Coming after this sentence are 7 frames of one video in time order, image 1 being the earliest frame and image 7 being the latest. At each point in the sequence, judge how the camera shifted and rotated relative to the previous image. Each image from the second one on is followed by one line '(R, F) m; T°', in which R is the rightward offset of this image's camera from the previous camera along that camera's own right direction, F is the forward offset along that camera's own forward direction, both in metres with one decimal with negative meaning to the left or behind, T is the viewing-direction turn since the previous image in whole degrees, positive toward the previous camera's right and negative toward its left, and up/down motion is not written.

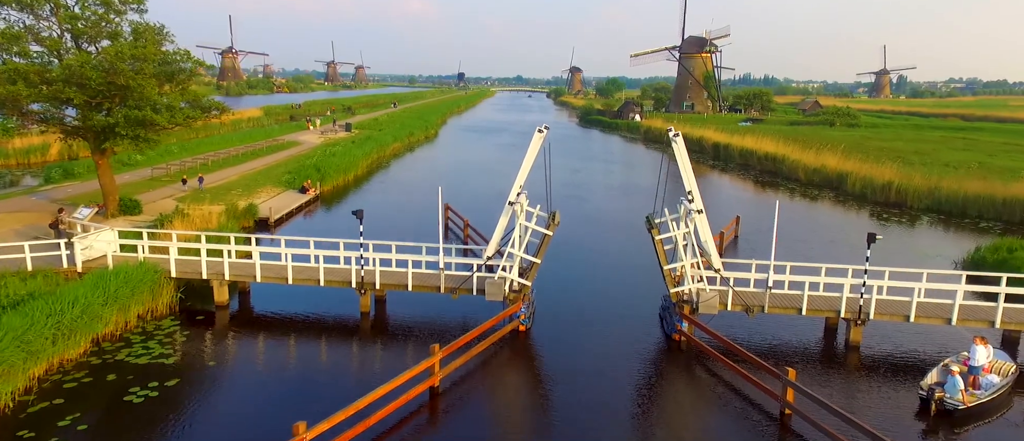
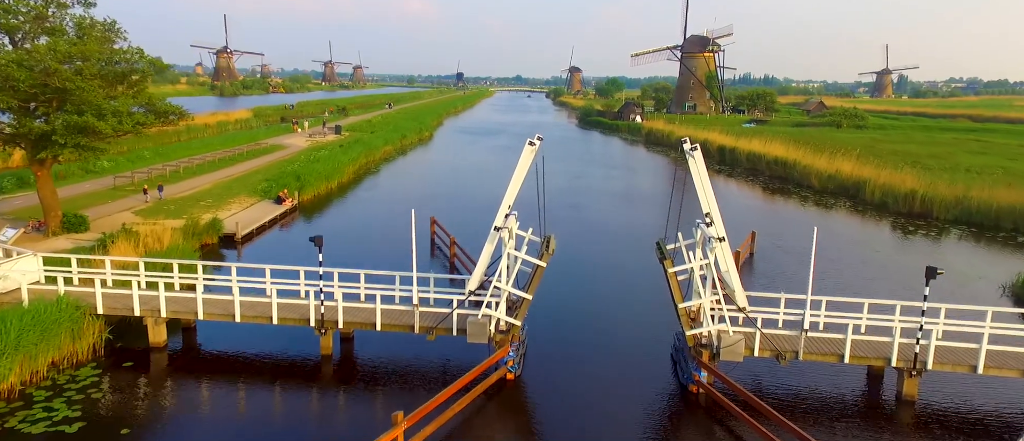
(+0.2, +1.8) m; 0°
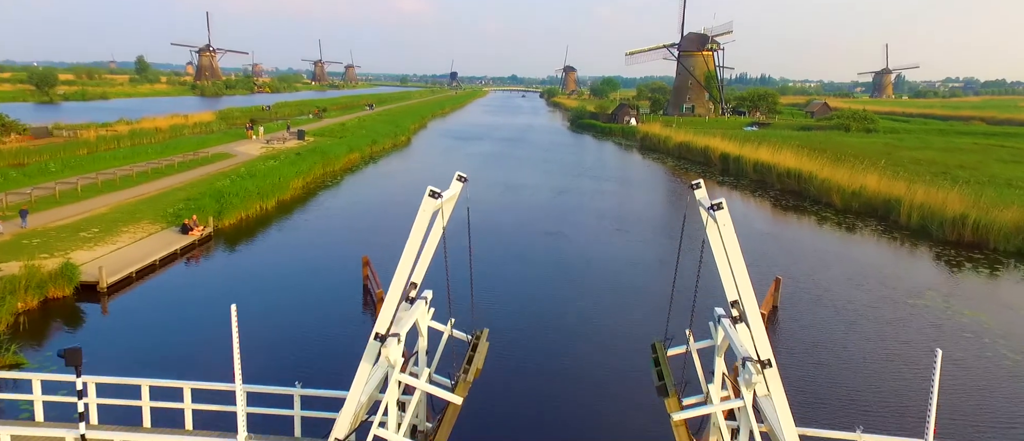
(+0.9, +4.0) m; 0°
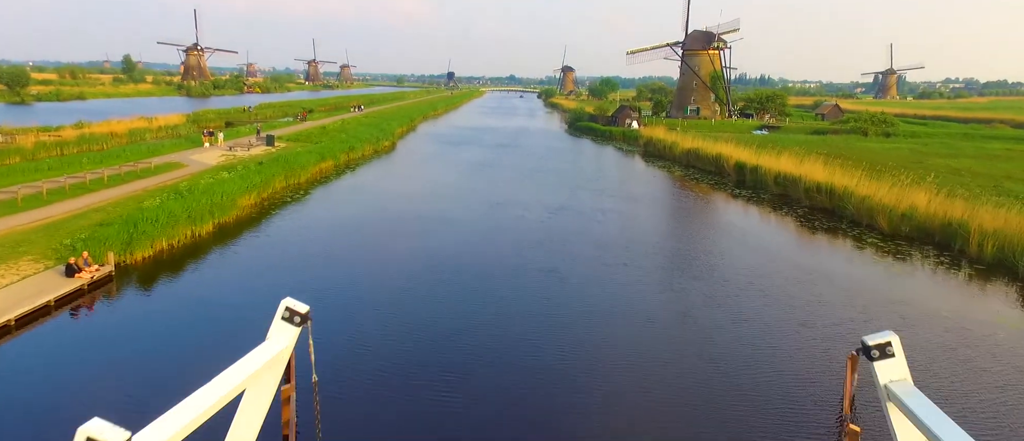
(+0.4, +3.8) m; 0°
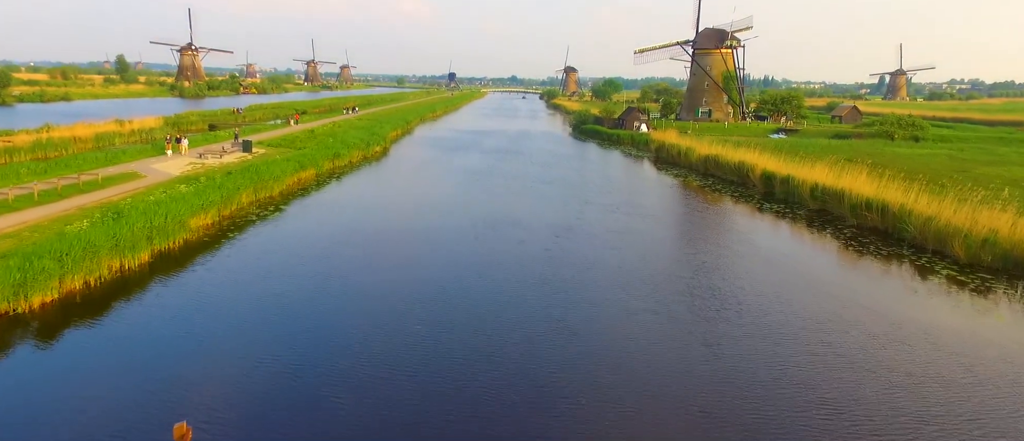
(0.0, +3.3) m; 0°
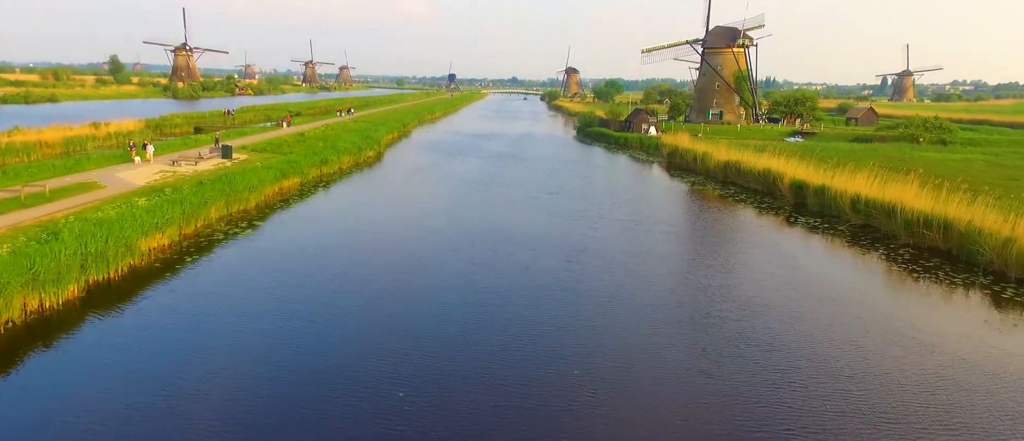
(-0.1, +2.7) m; 0°
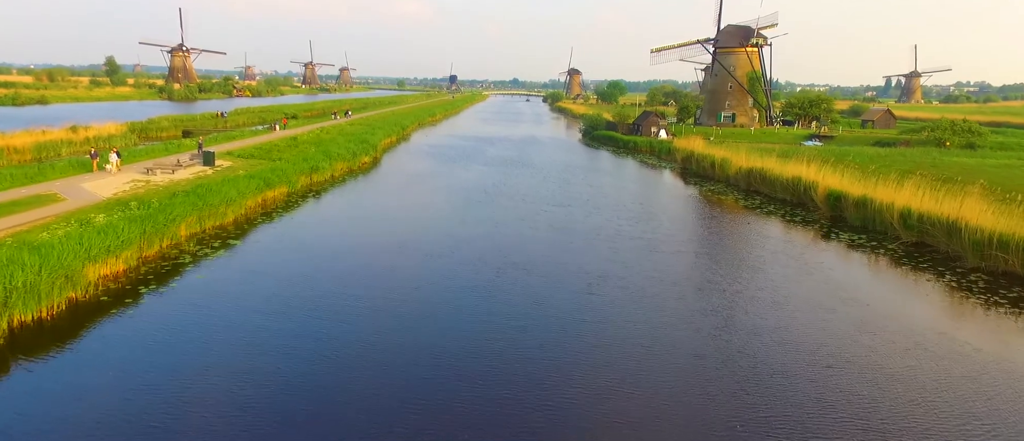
(-0.2, +2.4) m; 0°
